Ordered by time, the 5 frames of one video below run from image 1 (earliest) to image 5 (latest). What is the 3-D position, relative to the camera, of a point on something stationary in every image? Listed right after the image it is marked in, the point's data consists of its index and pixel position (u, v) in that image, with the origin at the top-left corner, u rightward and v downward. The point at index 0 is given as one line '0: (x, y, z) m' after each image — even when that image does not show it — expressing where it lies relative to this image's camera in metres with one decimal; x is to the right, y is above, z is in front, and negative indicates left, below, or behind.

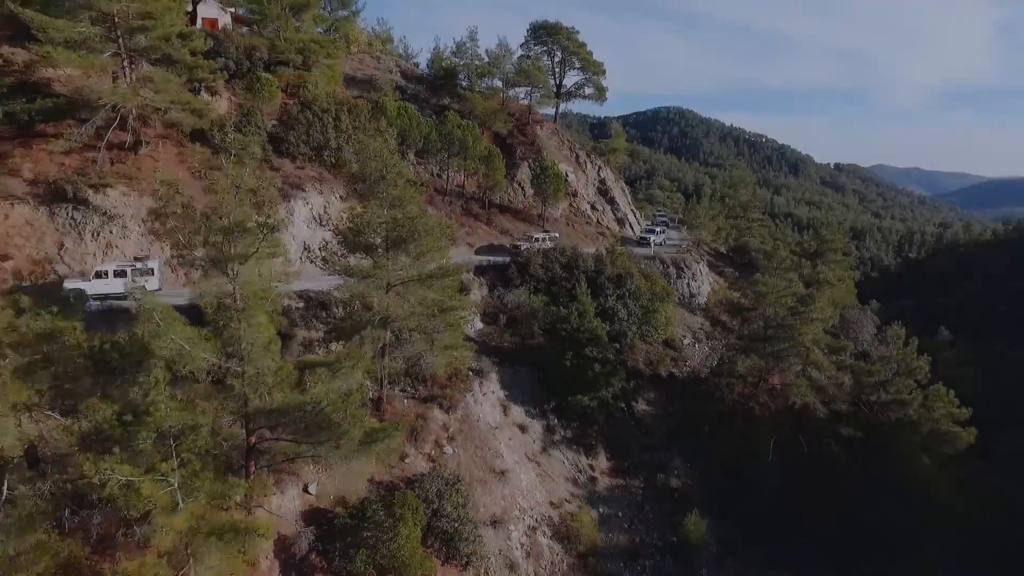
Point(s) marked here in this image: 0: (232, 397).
0: (-4.5, -1.7, +9.3) m
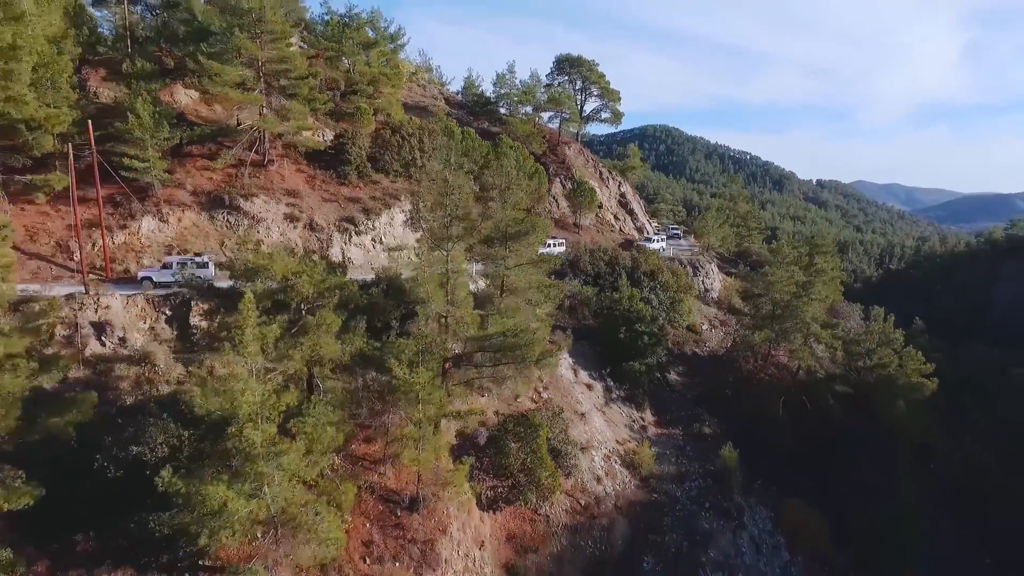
0: (-1.6, -1.0, +14.1) m
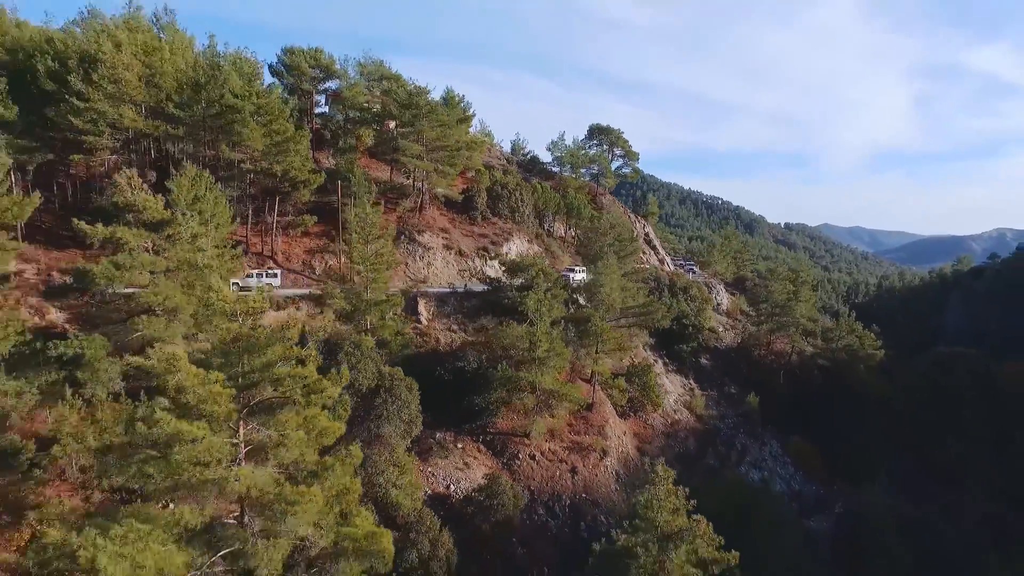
0: (+4.1, -0.7, +24.8) m
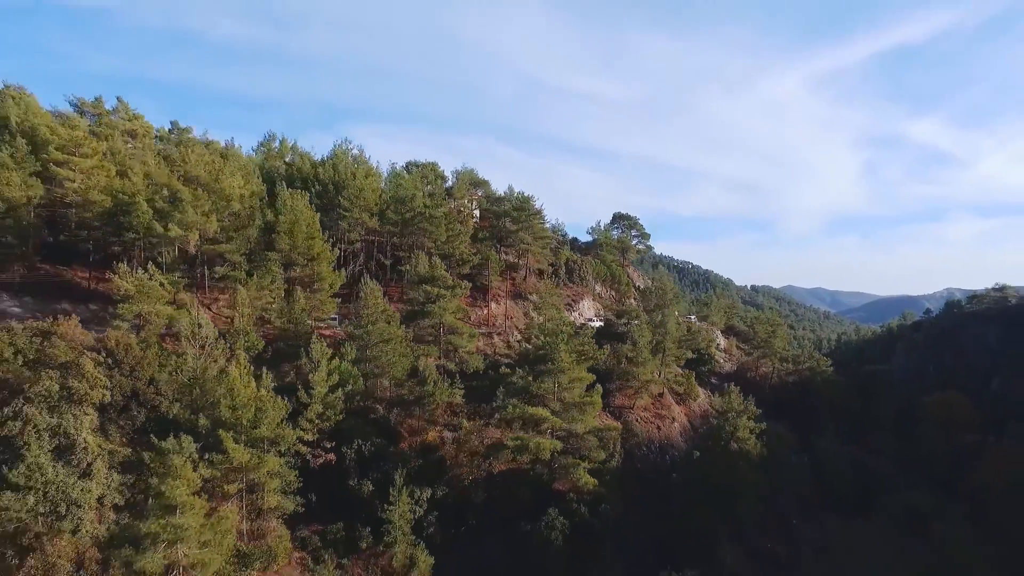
0: (+11.6, -3.4, +42.0) m
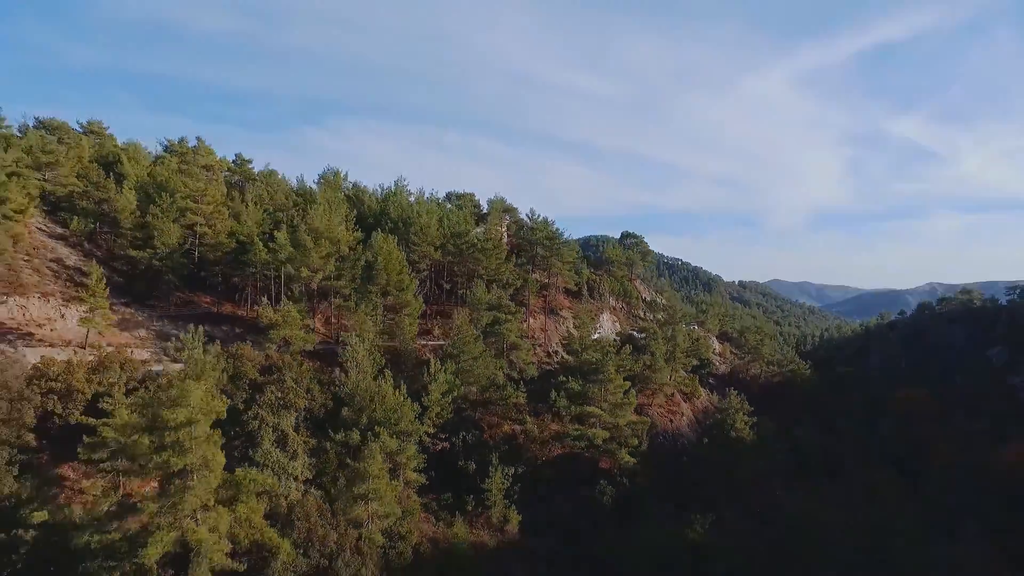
0: (+15.2, -5.3, +52.1) m
